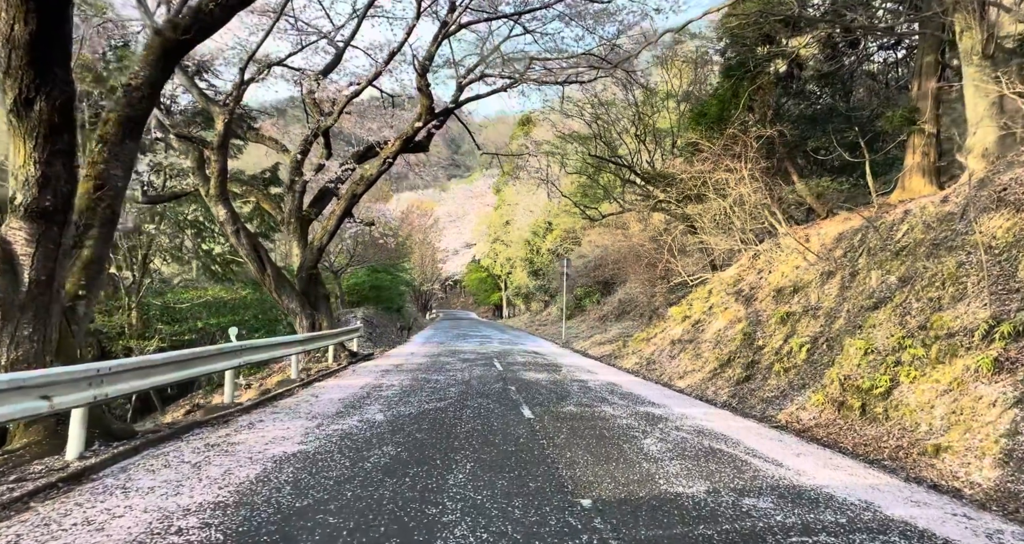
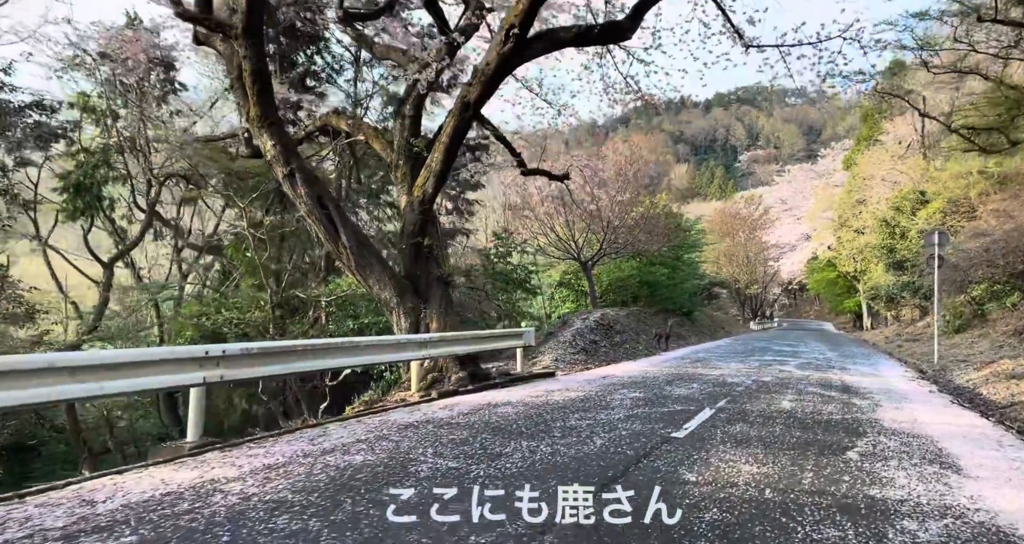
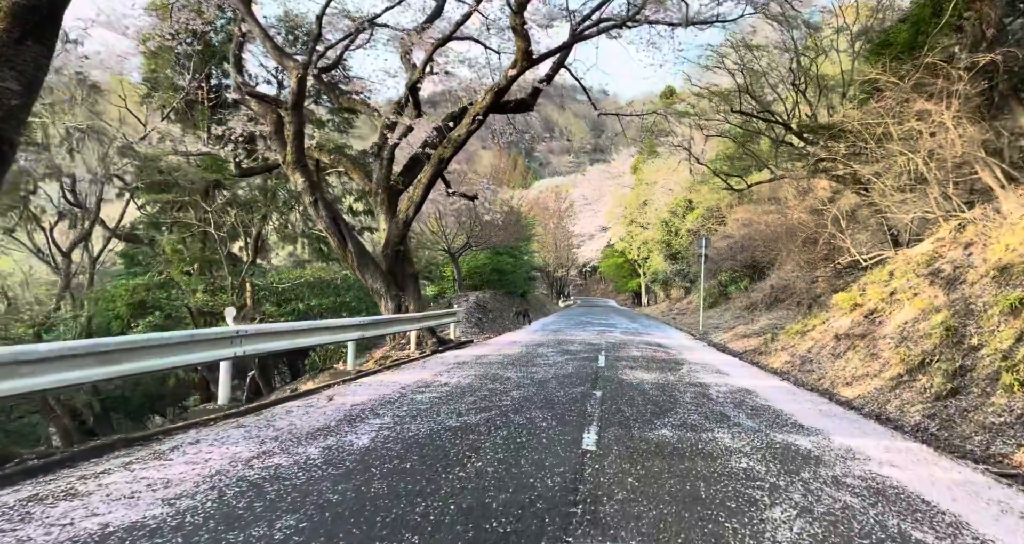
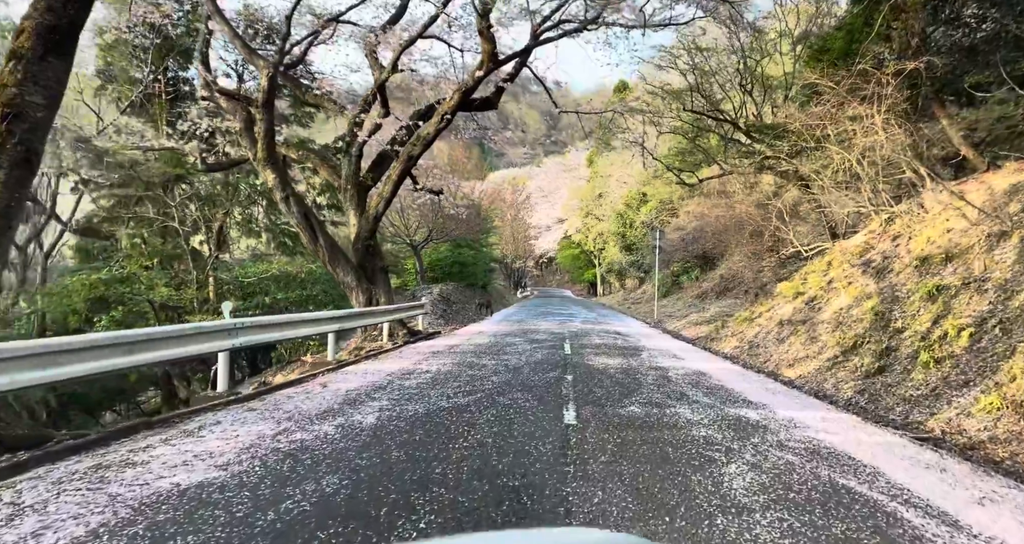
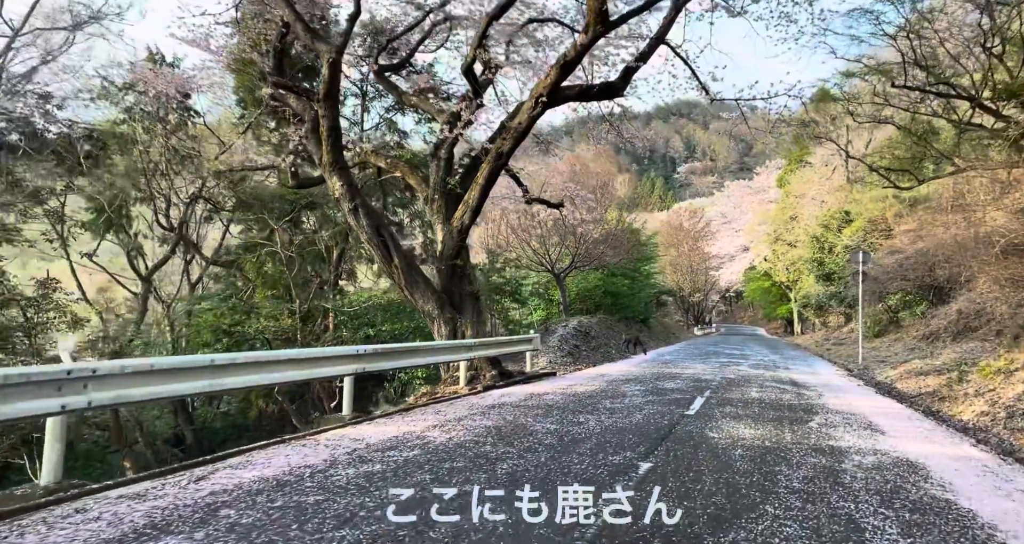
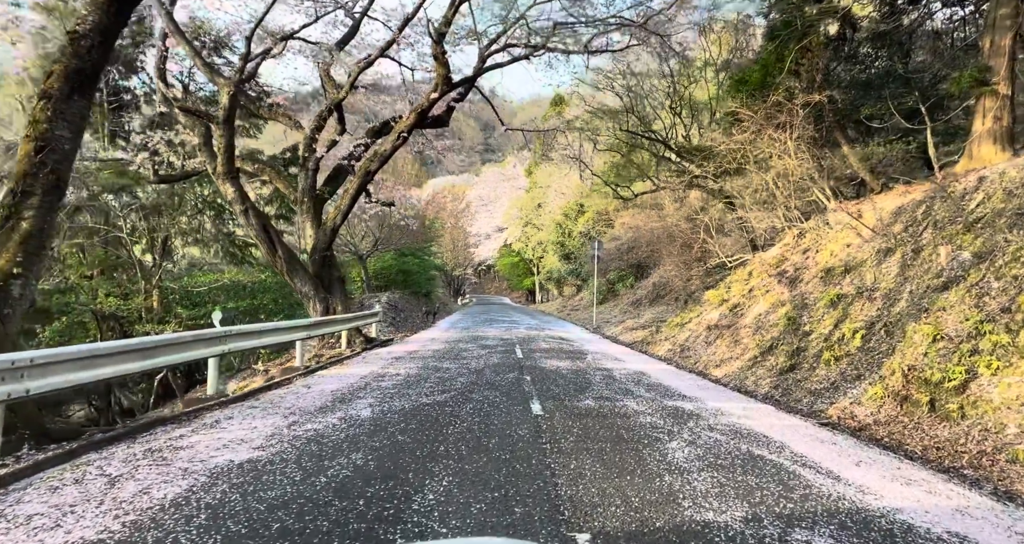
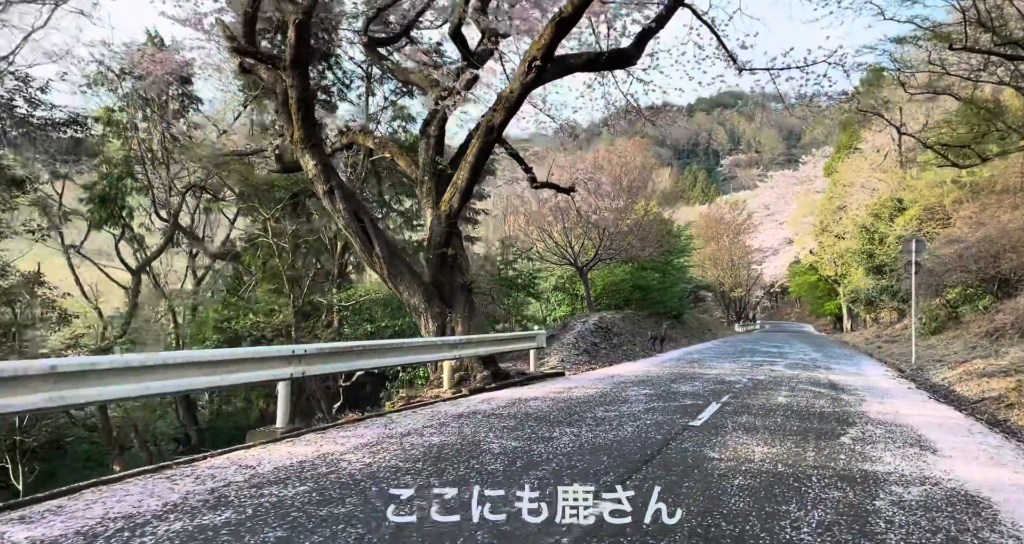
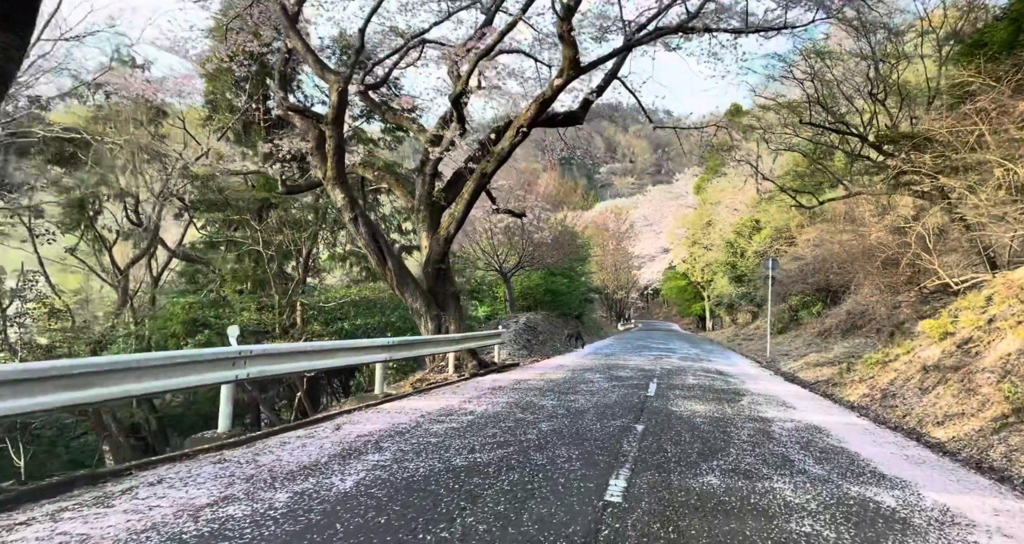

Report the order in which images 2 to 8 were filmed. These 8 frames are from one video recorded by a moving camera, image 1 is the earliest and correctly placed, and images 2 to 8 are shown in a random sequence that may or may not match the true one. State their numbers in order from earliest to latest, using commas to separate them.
6, 4, 3, 8, 5, 7, 2
